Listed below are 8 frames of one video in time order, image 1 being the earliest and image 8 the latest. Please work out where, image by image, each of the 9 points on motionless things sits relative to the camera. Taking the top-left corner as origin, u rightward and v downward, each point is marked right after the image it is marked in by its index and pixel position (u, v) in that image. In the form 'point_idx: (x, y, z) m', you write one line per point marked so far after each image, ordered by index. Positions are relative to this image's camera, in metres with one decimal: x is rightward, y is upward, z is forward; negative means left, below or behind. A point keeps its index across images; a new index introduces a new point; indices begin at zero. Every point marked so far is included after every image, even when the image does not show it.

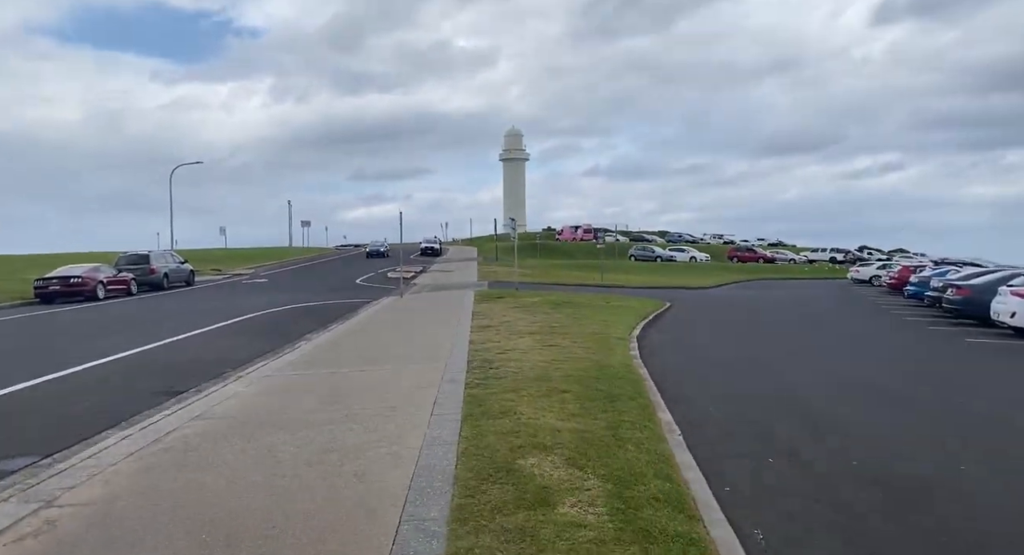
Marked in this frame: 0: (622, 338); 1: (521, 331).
0: (+2.1, -1.1, +12.7) m
1: (+0.2, -1.1, +13.5) m
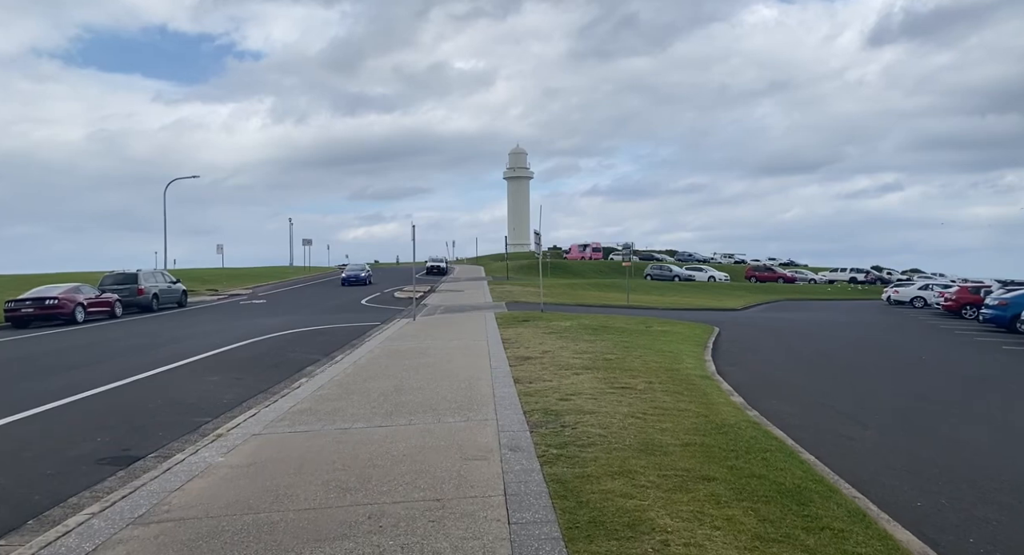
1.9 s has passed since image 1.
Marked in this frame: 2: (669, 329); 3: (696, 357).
0: (+2.9, -1.5, +10.2) m
1: (+1.0, -1.4, +11.0) m
2: (+4.1, -1.4, +17.6) m
3: (+3.3, -1.5, +12.1) m
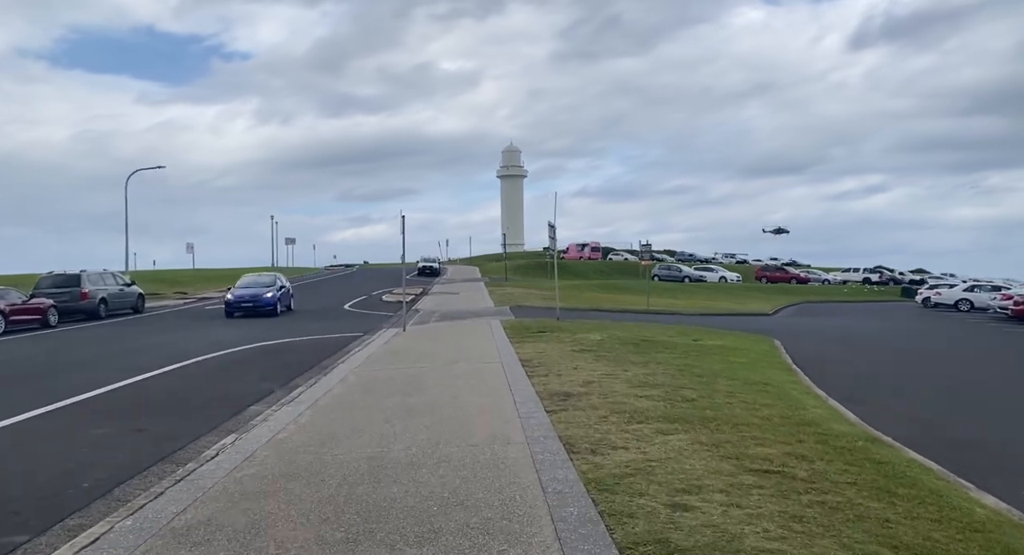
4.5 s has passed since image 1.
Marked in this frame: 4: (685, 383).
0: (+3.3, -1.5, +6.5) m
1: (+1.4, -1.5, +7.3) m
2: (+4.5, -1.4, +13.9) m
3: (+3.8, -1.5, +8.4) m
4: (+2.4, -1.4, +9.0) m
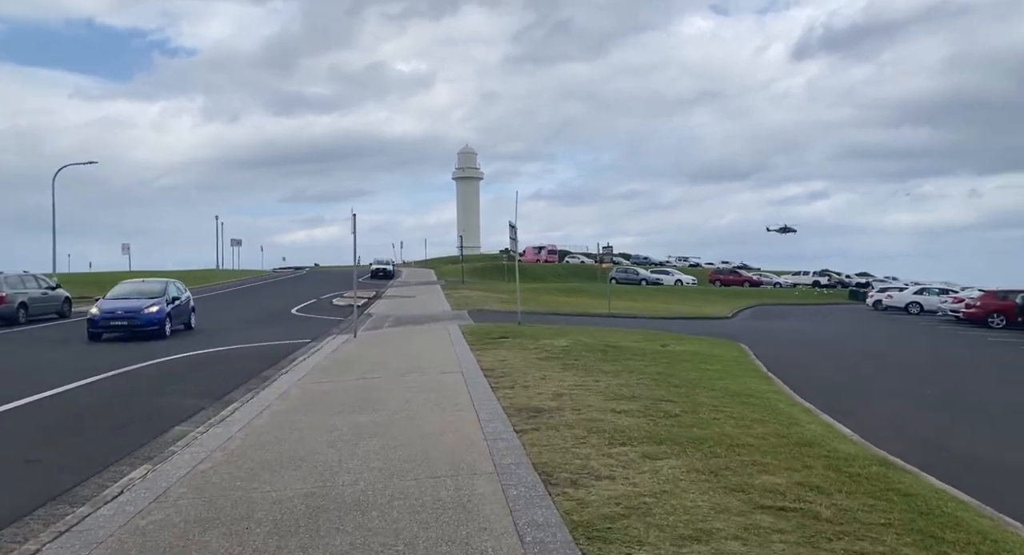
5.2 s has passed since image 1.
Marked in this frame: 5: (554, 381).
0: (+3.1, -1.5, +5.8) m
1: (+1.1, -1.5, +6.5) m
2: (+3.7, -1.4, +13.3) m
3: (+3.3, -1.5, +7.7) m
4: (+1.9, -1.5, +8.3) m
5: (+0.6, -1.5, +9.4) m
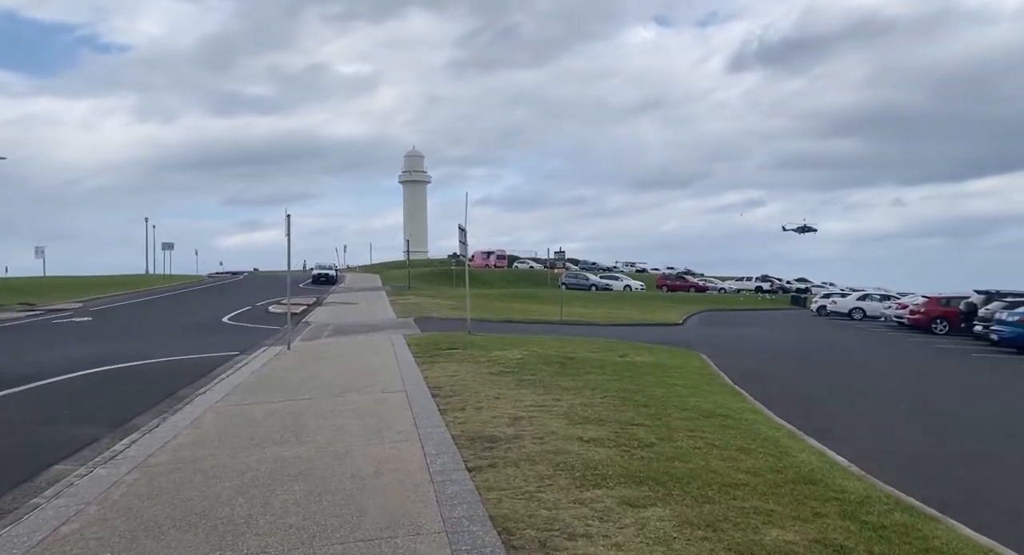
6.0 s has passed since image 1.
0: (+2.7, -1.6, +5.0) m
1: (+0.7, -1.6, +5.5) m
2: (+2.7, -1.6, +12.5) m
3: (+2.8, -1.6, +6.9) m
4: (+1.4, -1.6, +7.4) m
5: (0.0, -1.6, +8.4) m
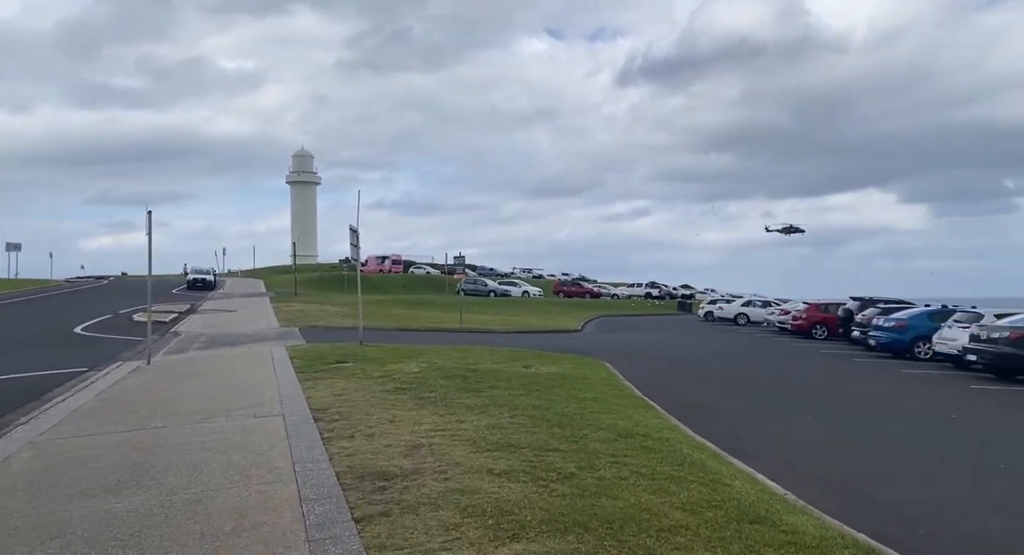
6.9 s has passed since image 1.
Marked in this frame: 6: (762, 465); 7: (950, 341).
0: (+2.0, -1.6, +4.4) m
1: (0.0, -1.6, +4.6) m
2: (+0.9, -1.7, +11.8) m
3: (+1.9, -1.7, +6.3) m
4: (+0.4, -1.6, +6.6) m
5: (-1.2, -1.6, +7.3) m
6: (+2.8, -2.2, +7.6) m
7: (+12.4, -1.8, +18.8) m
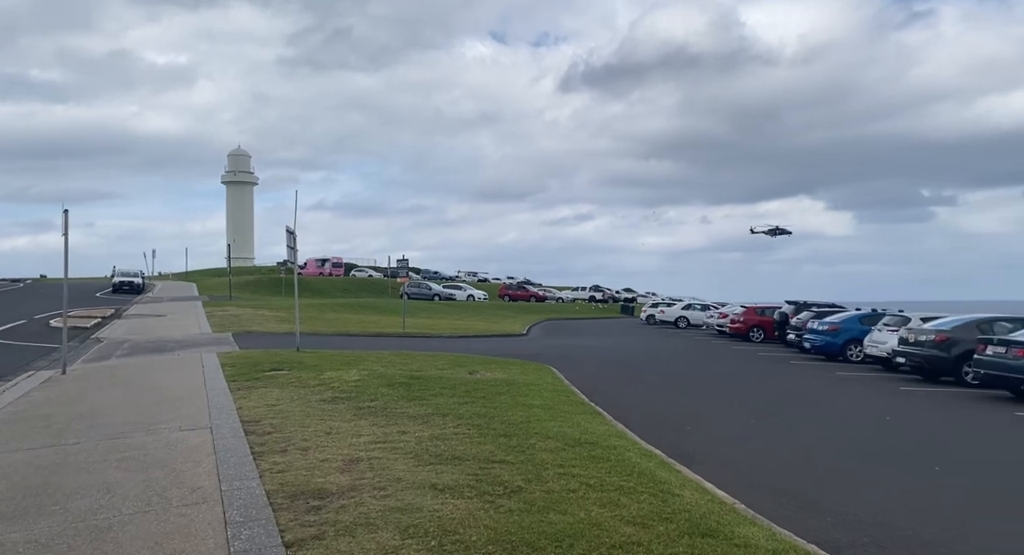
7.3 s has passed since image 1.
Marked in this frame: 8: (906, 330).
0: (+1.7, -1.7, +4.3) m
1: (-0.4, -1.6, +4.3) m
2: (-0.1, -1.8, +11.6) m
3: (+1.4, -1.7, +6.2) m
4: (-0.2, -1.7, +6.3) m
5: (-1.7, -1.7, +6.9) m
6: (+2.2, -2.2, +7.6) m
7: (+10.8, -2.0, +19.5) m
8: (+10.6, -1.4, +17.9) m
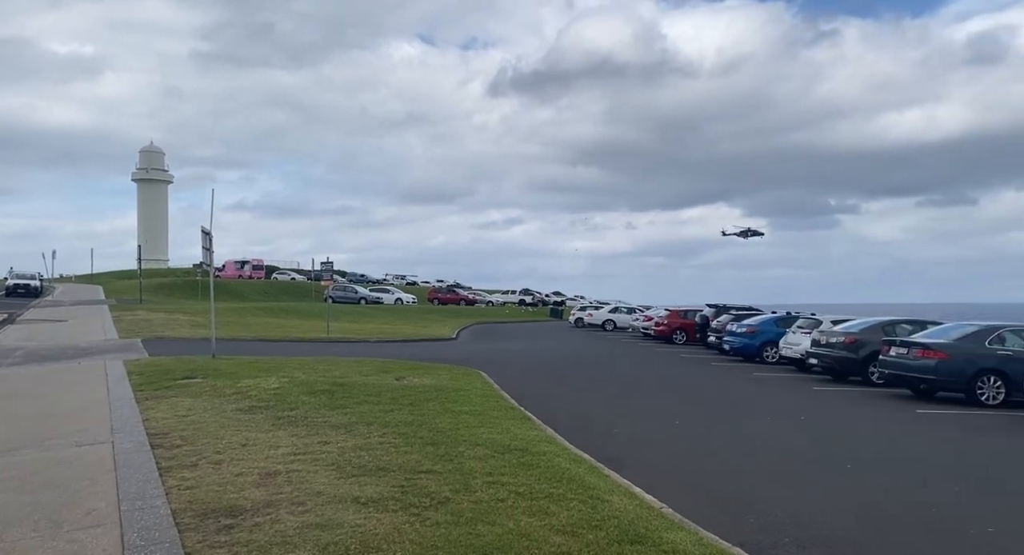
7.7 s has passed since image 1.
0: (+1.2, -1.7, +4.4) m
1: (-0.8, -1.7, +4.1) m
2: (-1.3, -1.8, +11.4) m
3: (+0.7, -1.8, +6.2) m
4: (-0.8, -1.7, +6.1) m
5: (-2.5, -1.7, +6.6) m
6: (+1.4, -2.3, +7.6) m
7: (+8.7, -2.1, +20.4) m
8: (+8.6, -1.6, +18.8) m
